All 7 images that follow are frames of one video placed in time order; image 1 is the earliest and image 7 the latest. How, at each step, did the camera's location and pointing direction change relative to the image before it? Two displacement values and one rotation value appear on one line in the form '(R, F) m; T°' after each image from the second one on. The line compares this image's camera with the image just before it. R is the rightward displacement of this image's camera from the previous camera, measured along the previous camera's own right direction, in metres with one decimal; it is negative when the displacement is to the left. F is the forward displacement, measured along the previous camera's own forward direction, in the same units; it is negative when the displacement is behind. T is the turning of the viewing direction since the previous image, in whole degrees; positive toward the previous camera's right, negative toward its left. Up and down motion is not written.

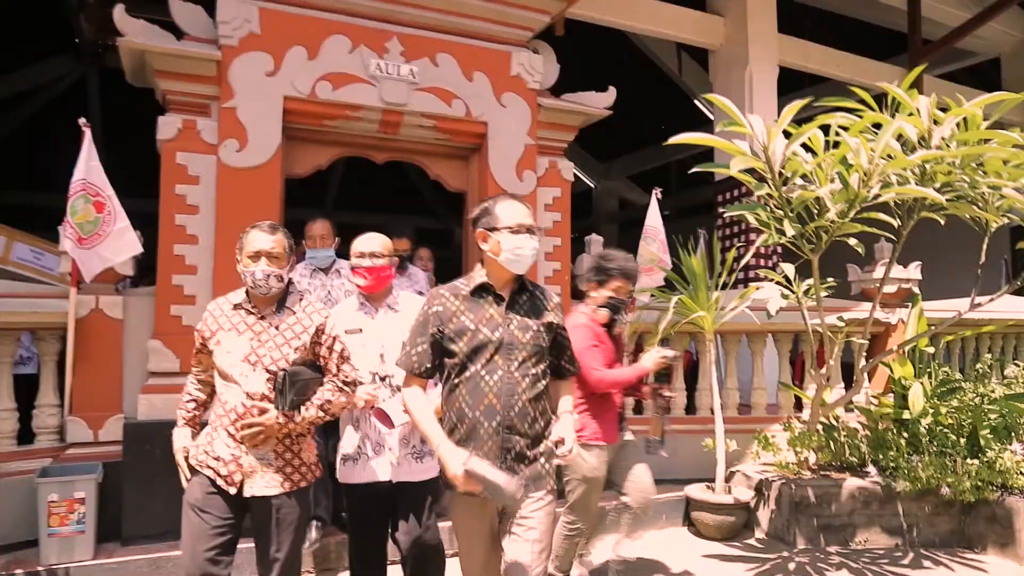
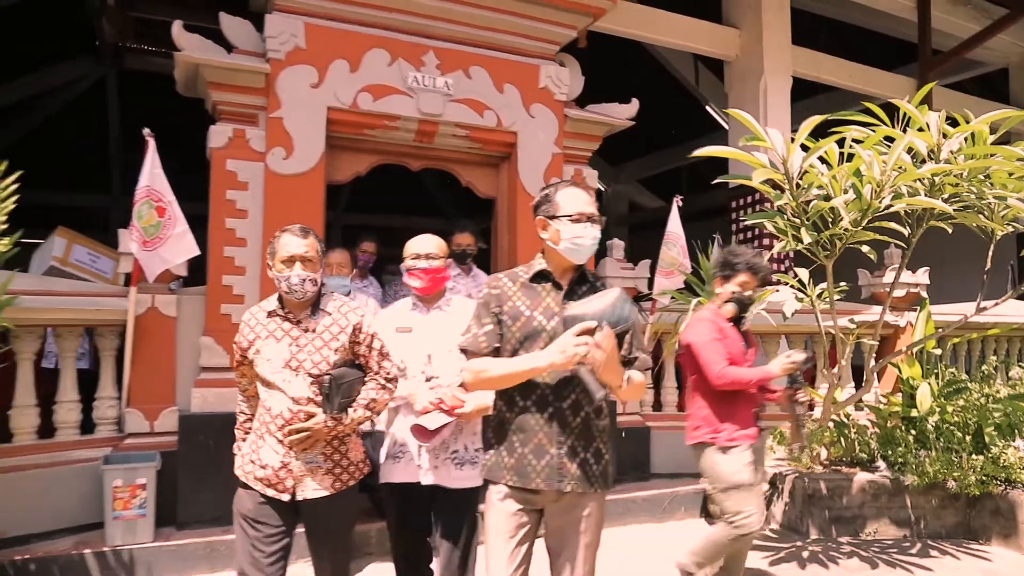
(-0.2, -0.2) m; 0°
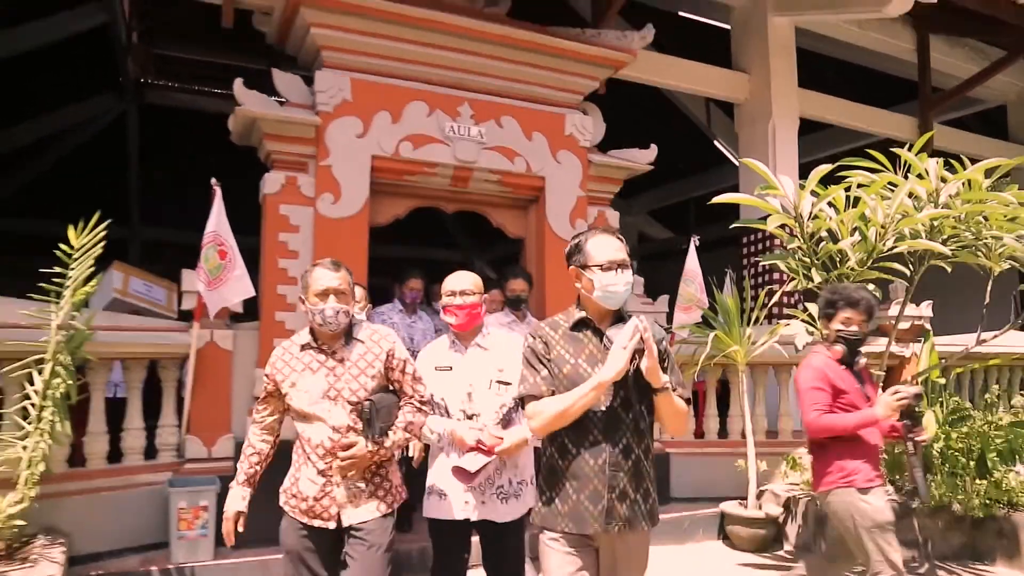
(-0.2, -0.3) m; 0°
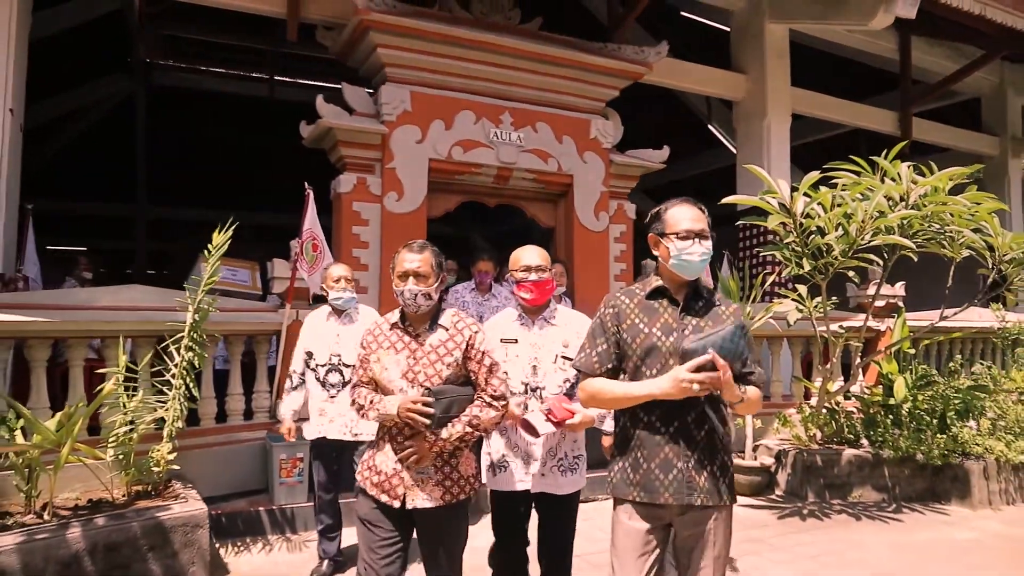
(-0.4, -0.7) m; +1°
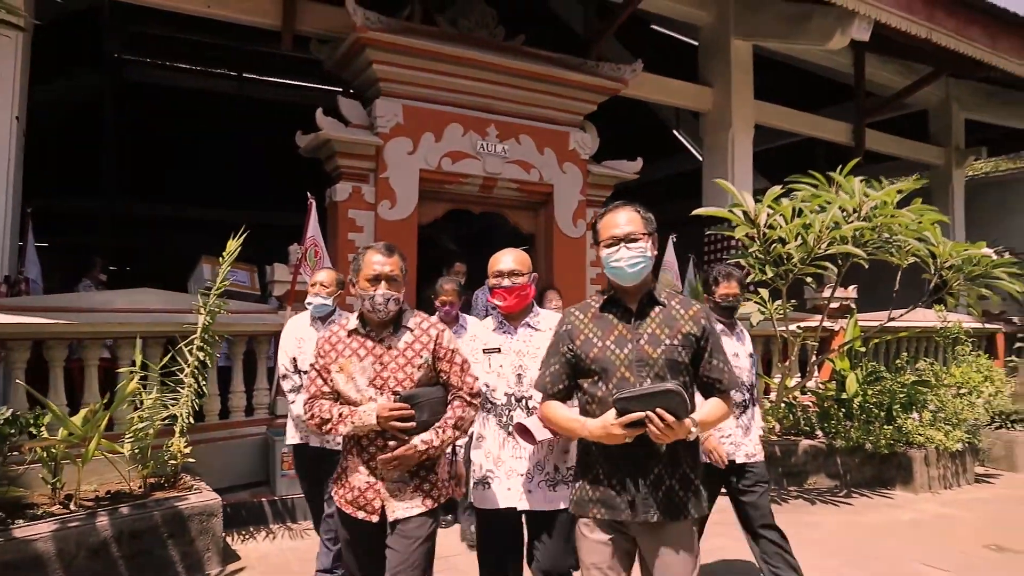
(-0.2, -0.3) m; +3°
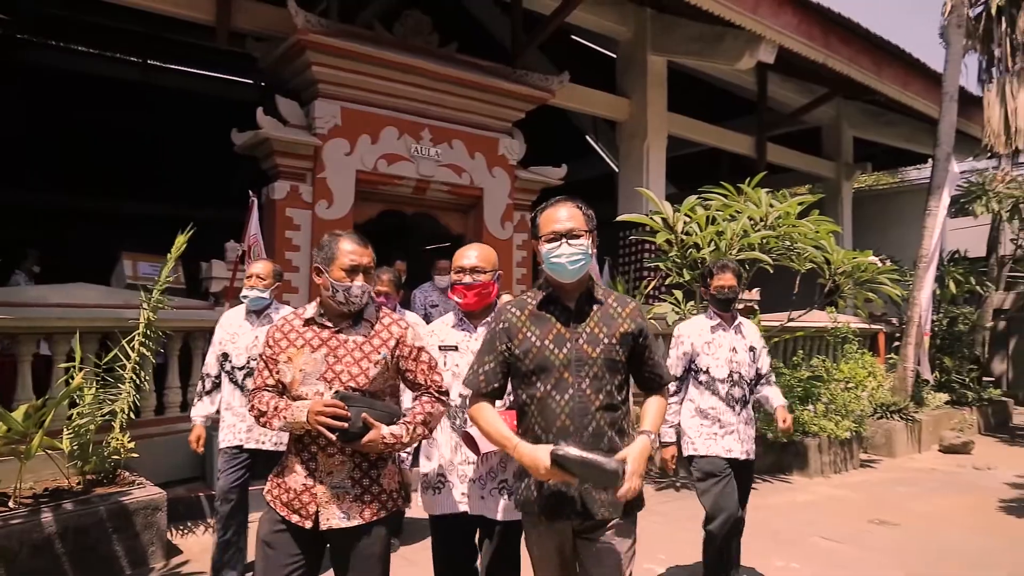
(-0.2, -0.2) m; +7°
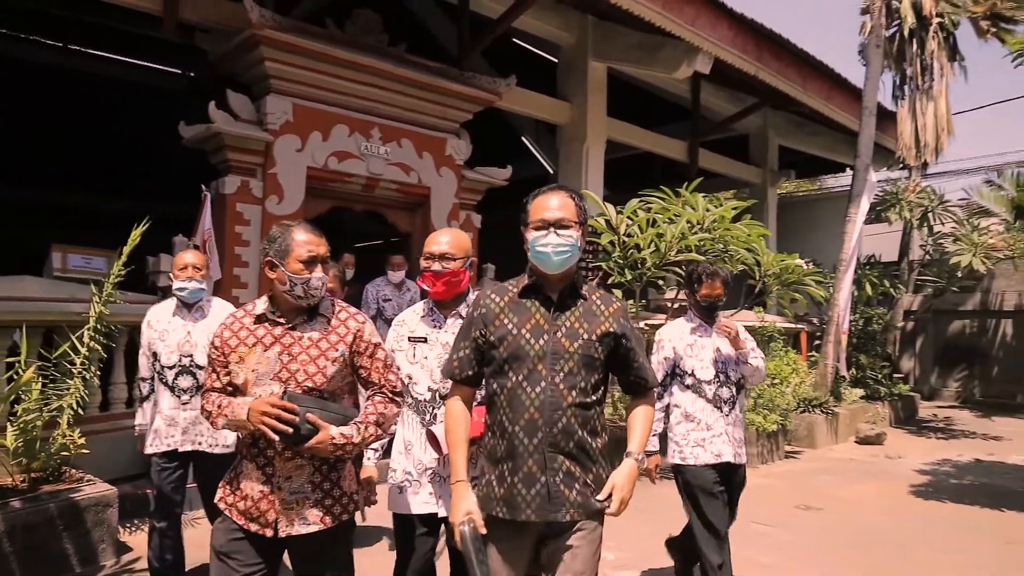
(-0.1, -0.1) m; +5°
